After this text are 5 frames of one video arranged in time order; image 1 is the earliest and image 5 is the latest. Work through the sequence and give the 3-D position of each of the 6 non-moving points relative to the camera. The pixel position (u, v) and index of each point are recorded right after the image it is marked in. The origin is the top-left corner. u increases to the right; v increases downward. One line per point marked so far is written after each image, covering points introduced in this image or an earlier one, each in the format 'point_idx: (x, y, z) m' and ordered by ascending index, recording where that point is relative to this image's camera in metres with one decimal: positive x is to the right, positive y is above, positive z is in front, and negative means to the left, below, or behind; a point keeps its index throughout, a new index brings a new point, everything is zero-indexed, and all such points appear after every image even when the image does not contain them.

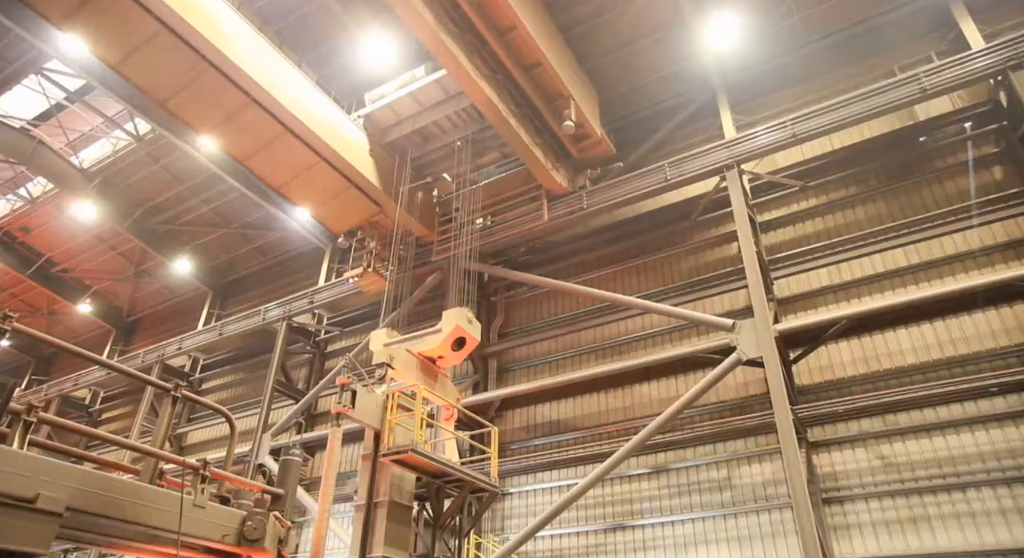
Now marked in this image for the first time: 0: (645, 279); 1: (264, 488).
0: (+3.1, 0.0, +16.7) m
1: (-2.8, -2.4, +8.4) m
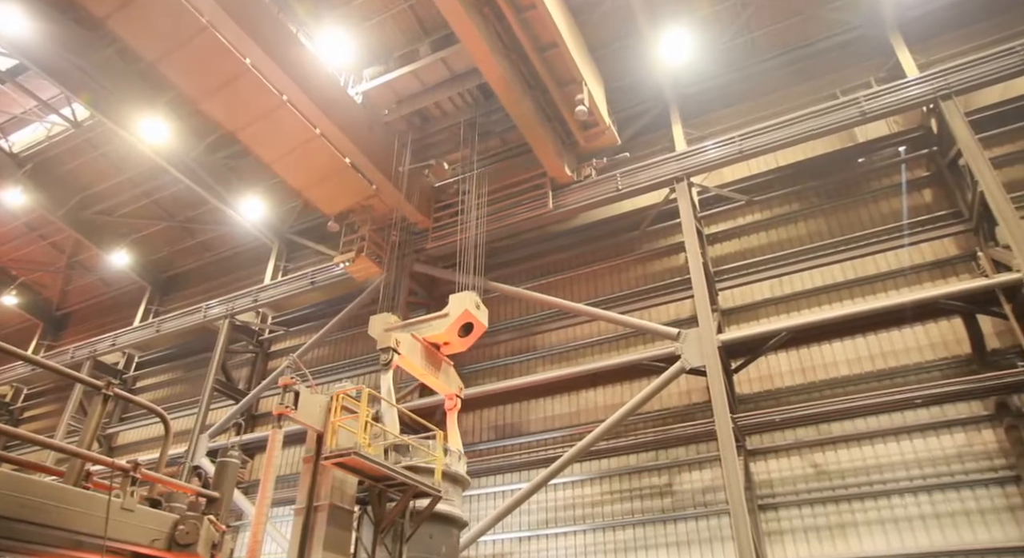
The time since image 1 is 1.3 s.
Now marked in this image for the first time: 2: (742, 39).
0: (+1.8, -0.2, +16.9) m
1: (-3.5, -2.4, +8.1) m
2: (+5.2, +5.4, +16.5) m
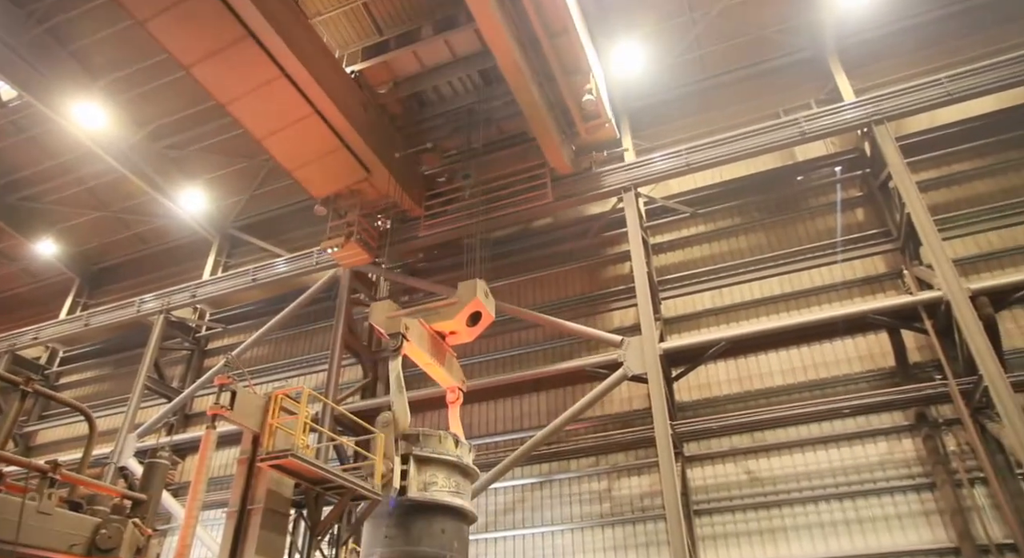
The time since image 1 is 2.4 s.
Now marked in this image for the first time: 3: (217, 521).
0: (+0.4, -0.4, +17.0) m
1: (-4.1, -2.3, +7.8) m
2: (+4.0, +5.2, +17.0) m
3: (-8.4, -6.6, +19.9) m
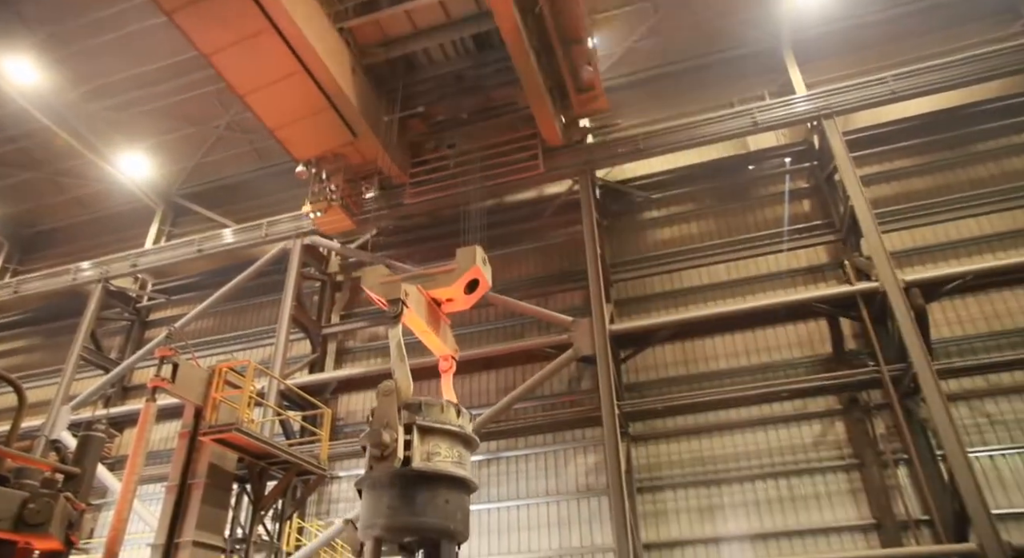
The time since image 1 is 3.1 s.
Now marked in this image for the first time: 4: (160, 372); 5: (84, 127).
0: (-0.4, +0.2, +17.3) m
1: (-4.3, -1.8, +7.8) m
2: (+3.4, +5.7, +17.4) m
3: (-9.5, -5.7, +19.7) m
4: (-4.1, -1.0, +9.5) m
5: (-10.4, +3.9, +18.6) m
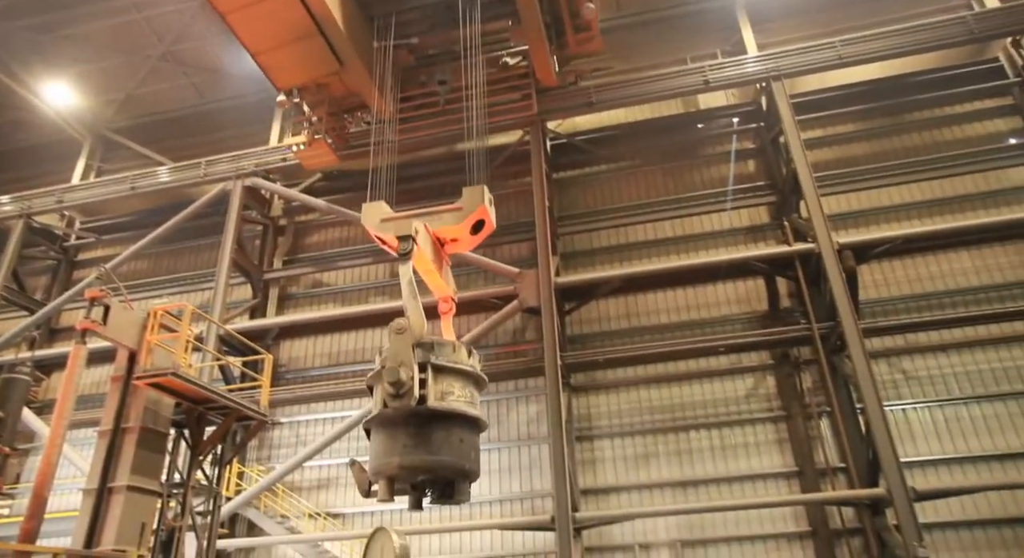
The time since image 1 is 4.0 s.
0: (-1.3, +1.4, +17.3) m
1: (-4.5, -1.1, +7.6) m
2: (+2.6, +6.8, +17.3) m
3: (-10.8, -4.1, +19.3) m
4: (-4.5, -0.3, +9.3) m
5: (-11.3, +5.4, +17.5) m
